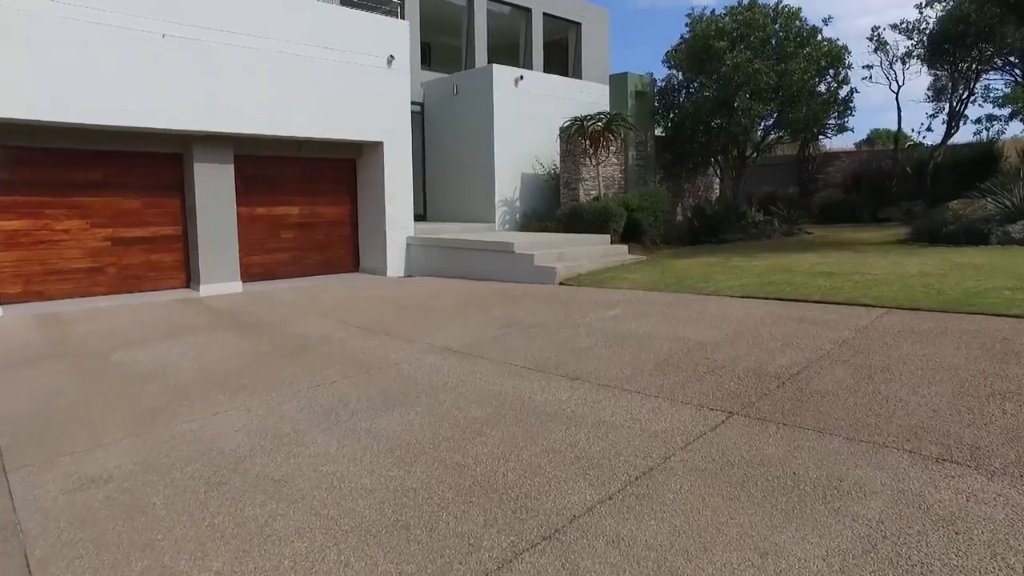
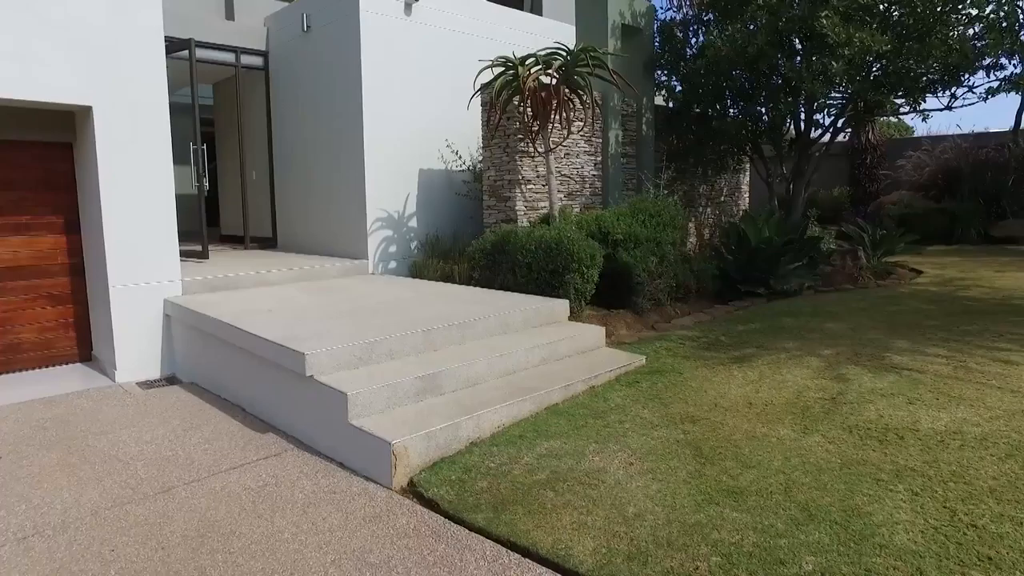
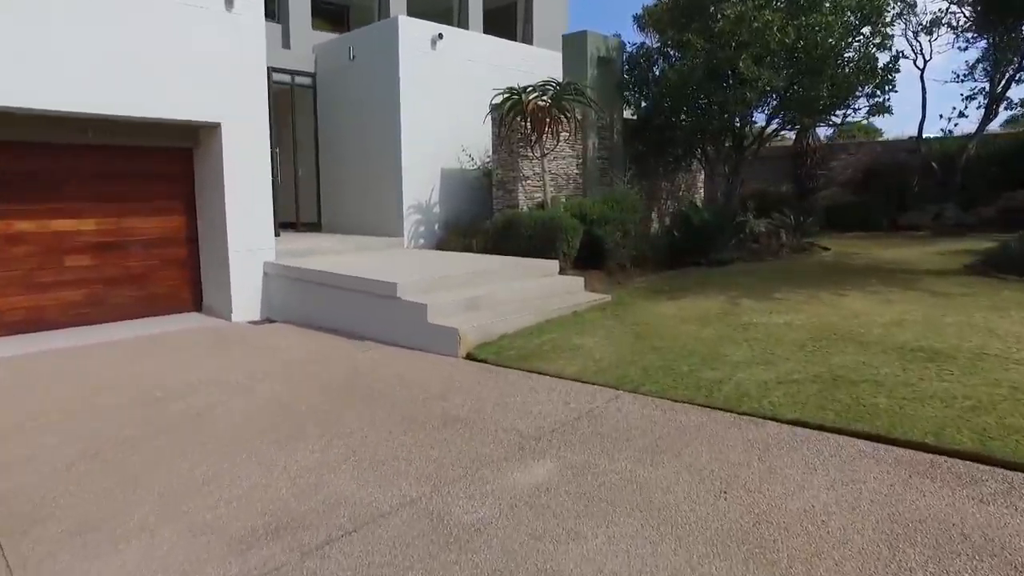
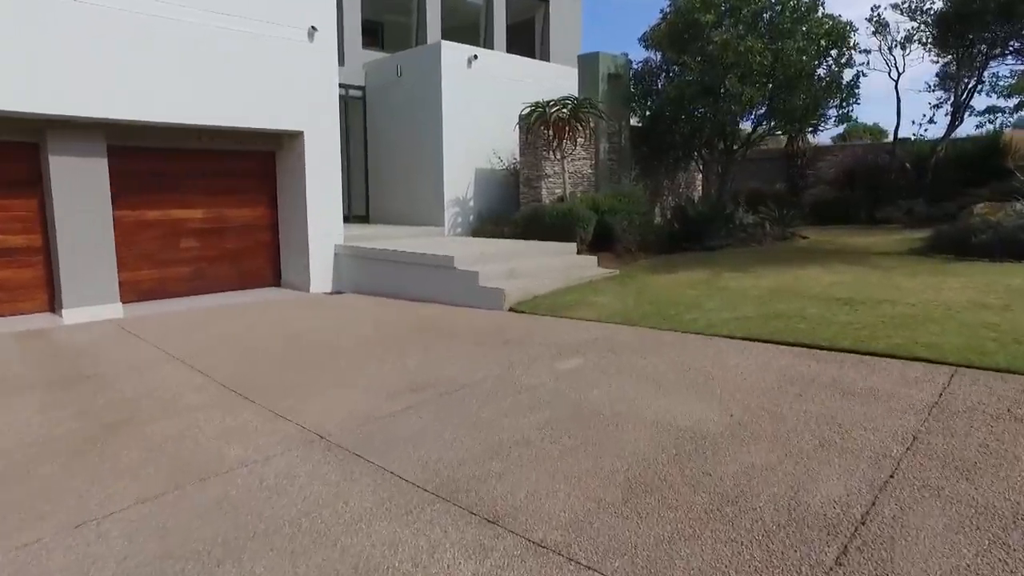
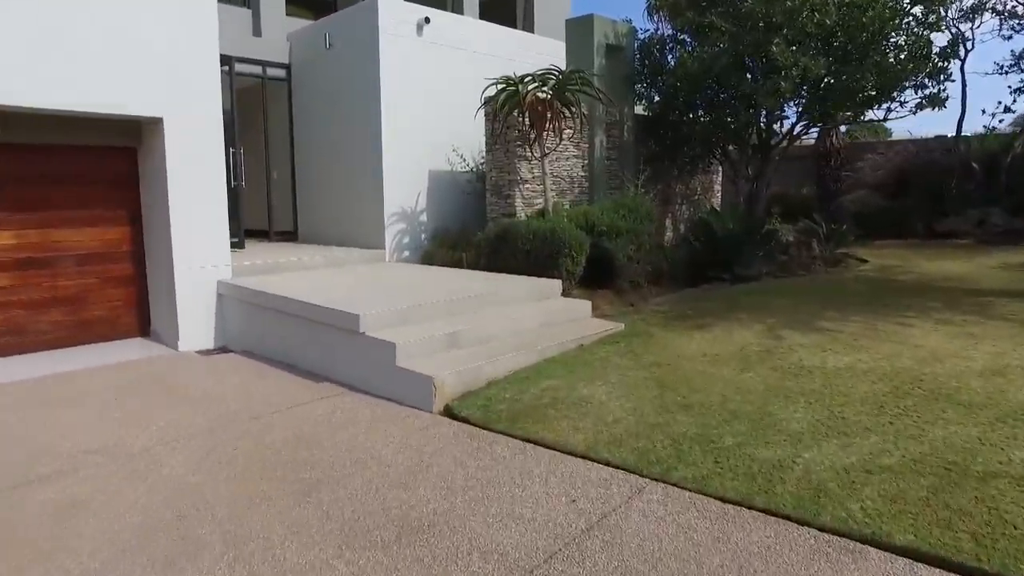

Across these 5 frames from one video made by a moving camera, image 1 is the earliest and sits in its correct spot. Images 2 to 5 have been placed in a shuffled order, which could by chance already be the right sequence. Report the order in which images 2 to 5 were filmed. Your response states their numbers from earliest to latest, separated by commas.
4, 3, 5, 2
